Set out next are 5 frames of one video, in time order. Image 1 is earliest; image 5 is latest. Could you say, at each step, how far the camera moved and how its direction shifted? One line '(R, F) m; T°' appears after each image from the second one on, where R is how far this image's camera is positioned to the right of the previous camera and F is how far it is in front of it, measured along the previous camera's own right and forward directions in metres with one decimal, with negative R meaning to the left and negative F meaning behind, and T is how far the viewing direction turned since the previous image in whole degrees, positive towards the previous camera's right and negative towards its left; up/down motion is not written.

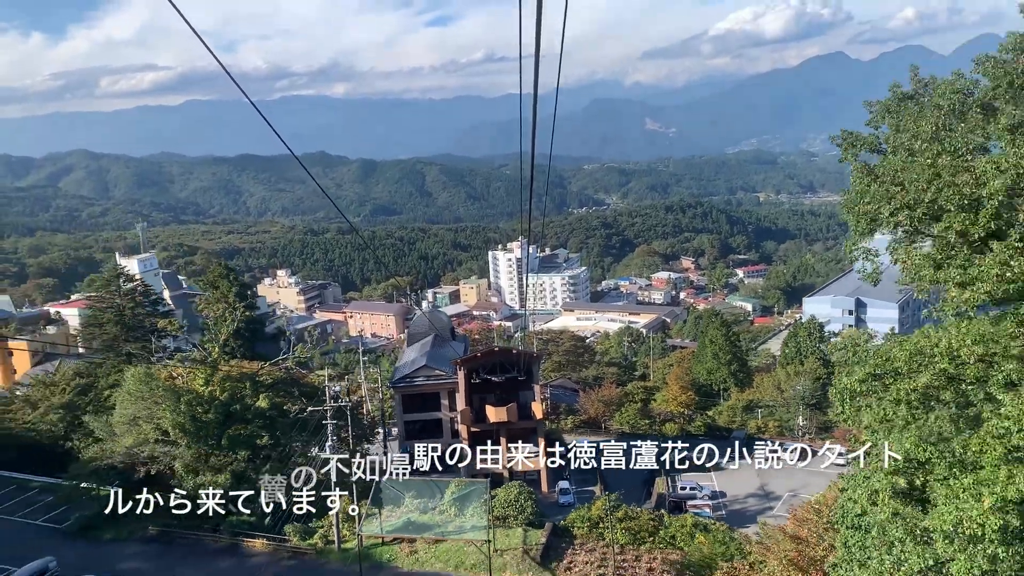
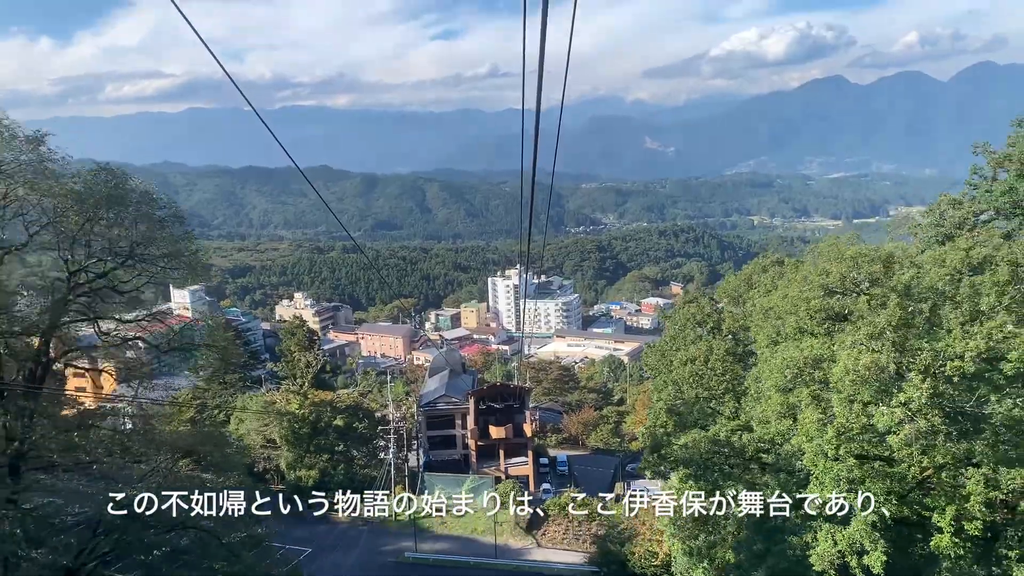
(-0.1, -3.9) m; 0°
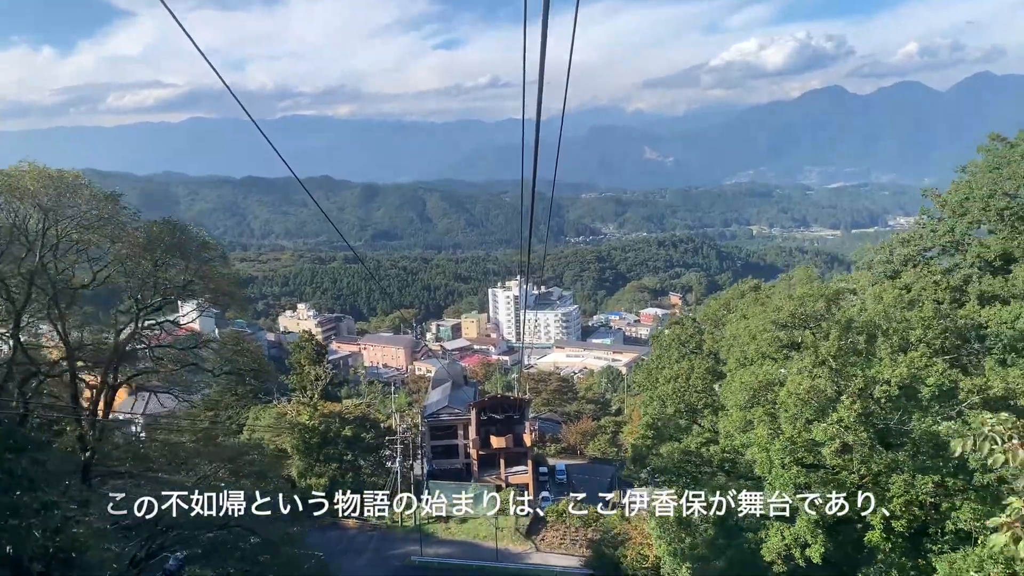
(0.0, -0.6) m; 0°
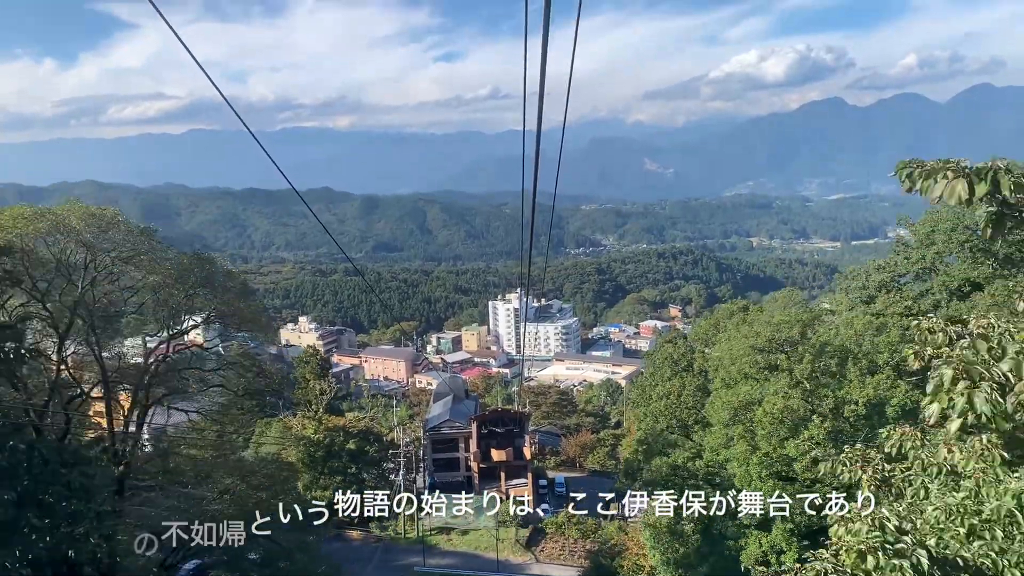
(0.0, -0.4) m; 0°
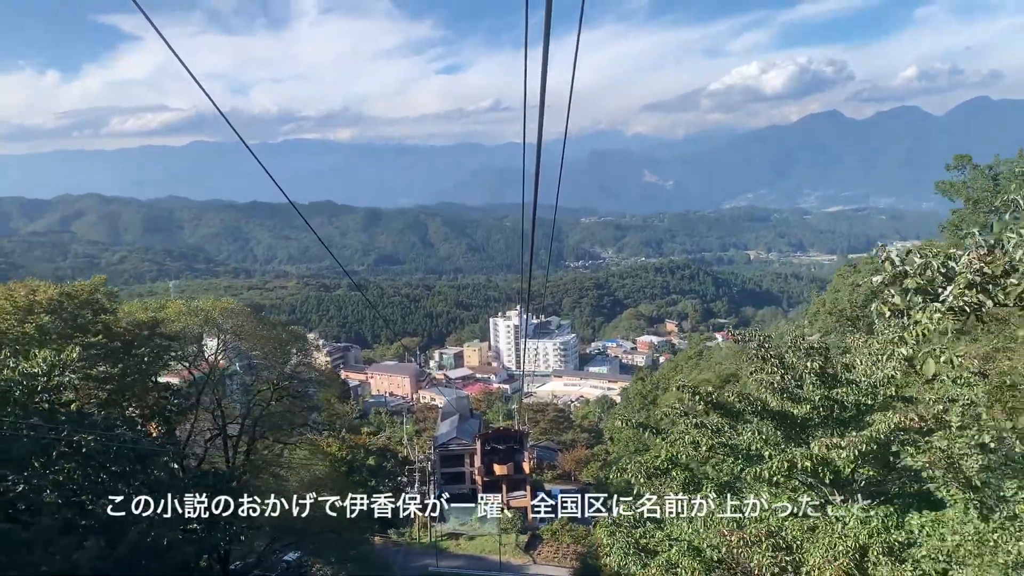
(0.0, -1.8) m; 0°
